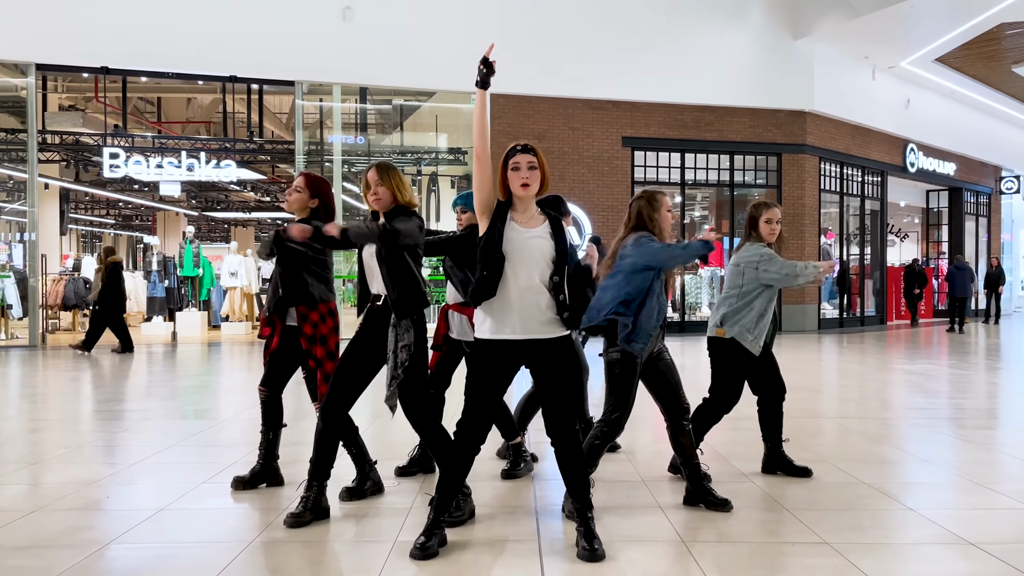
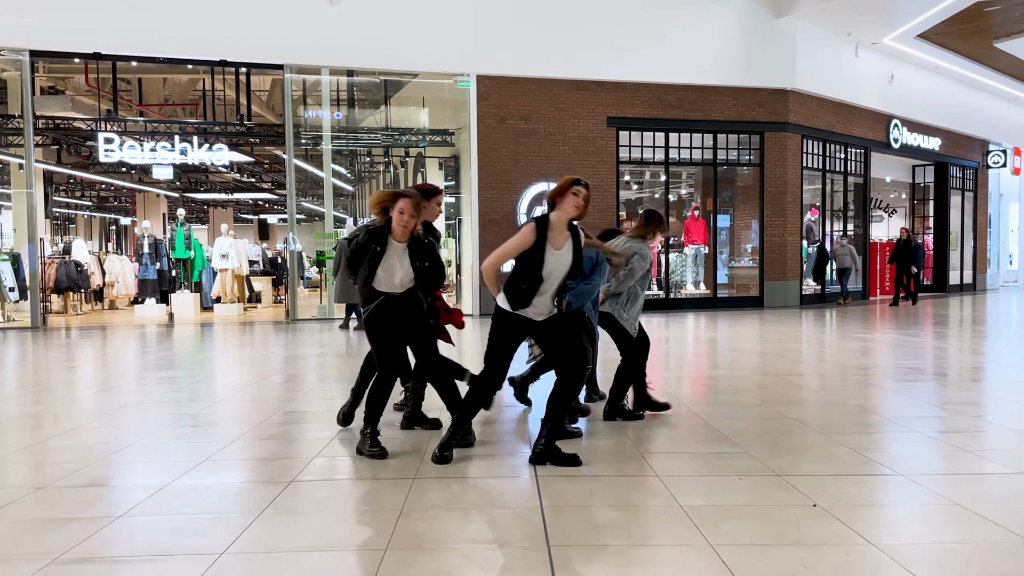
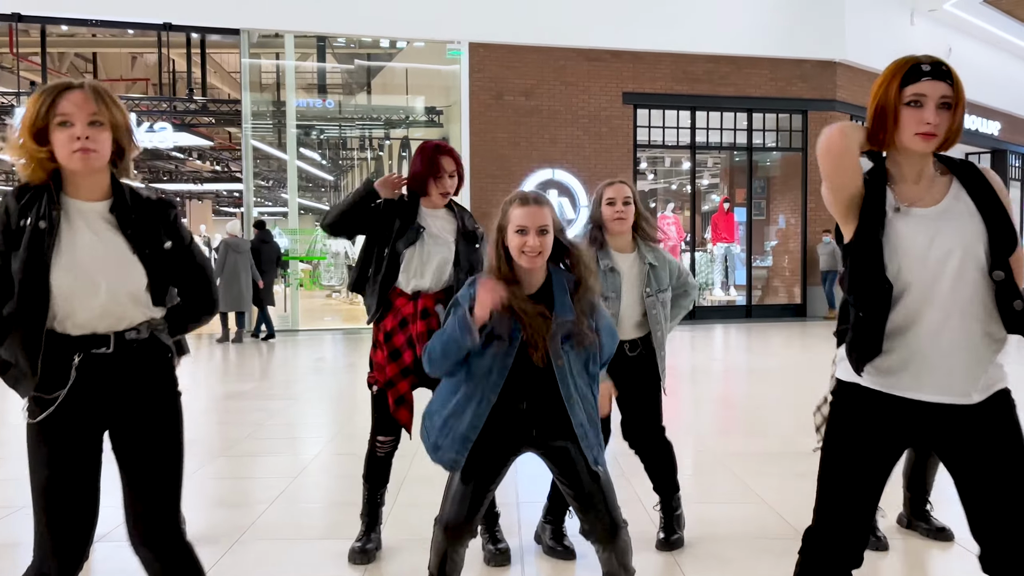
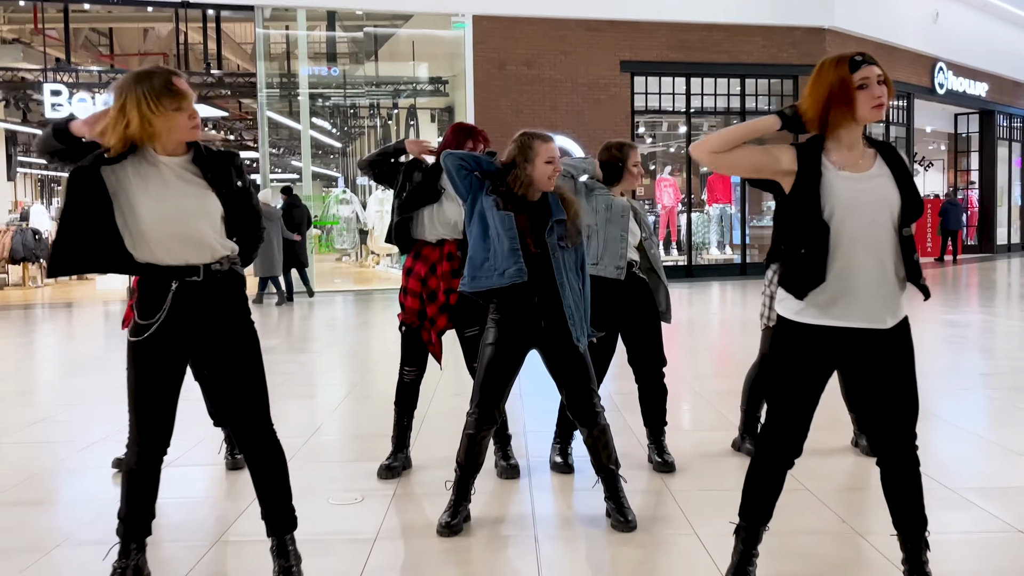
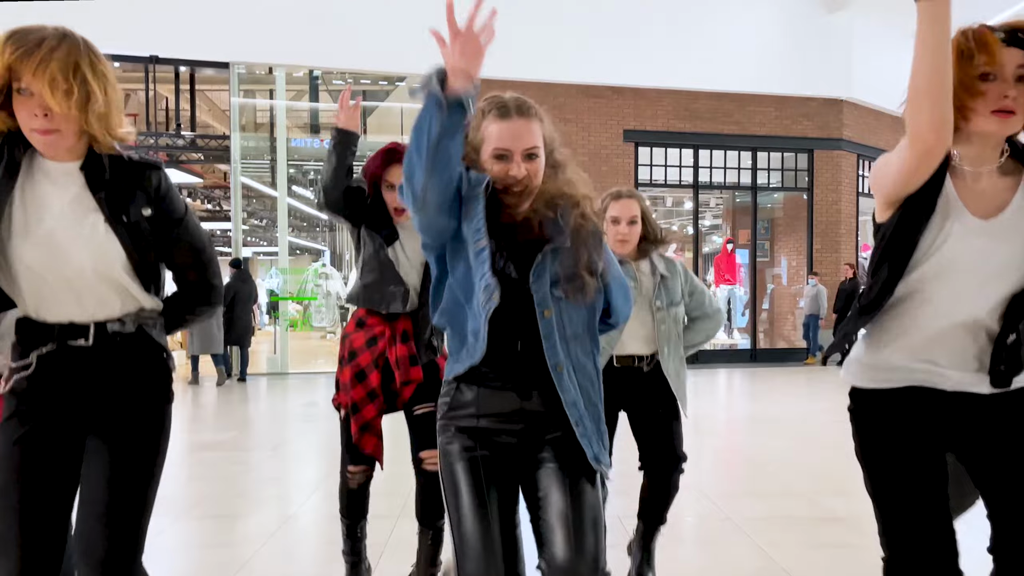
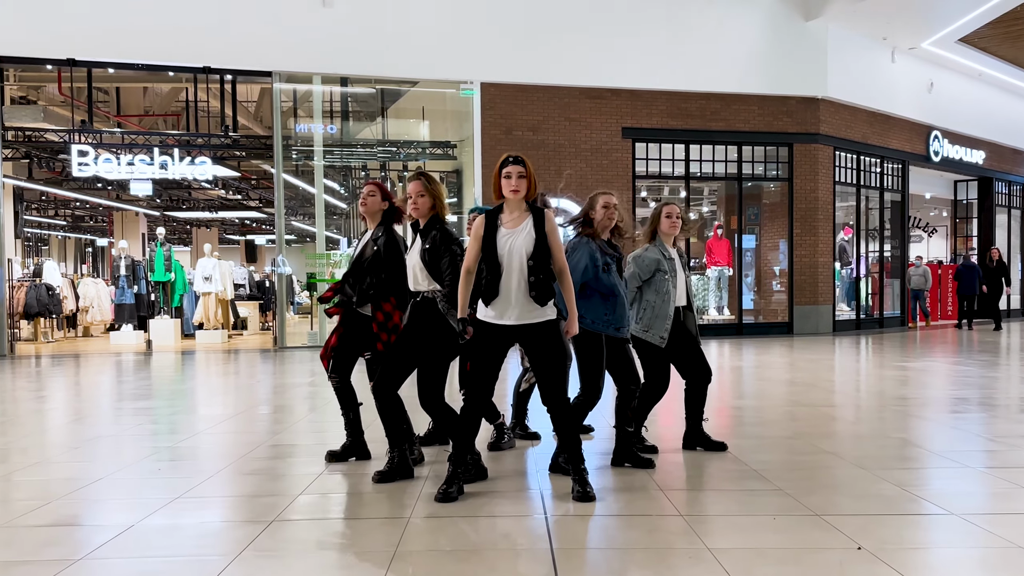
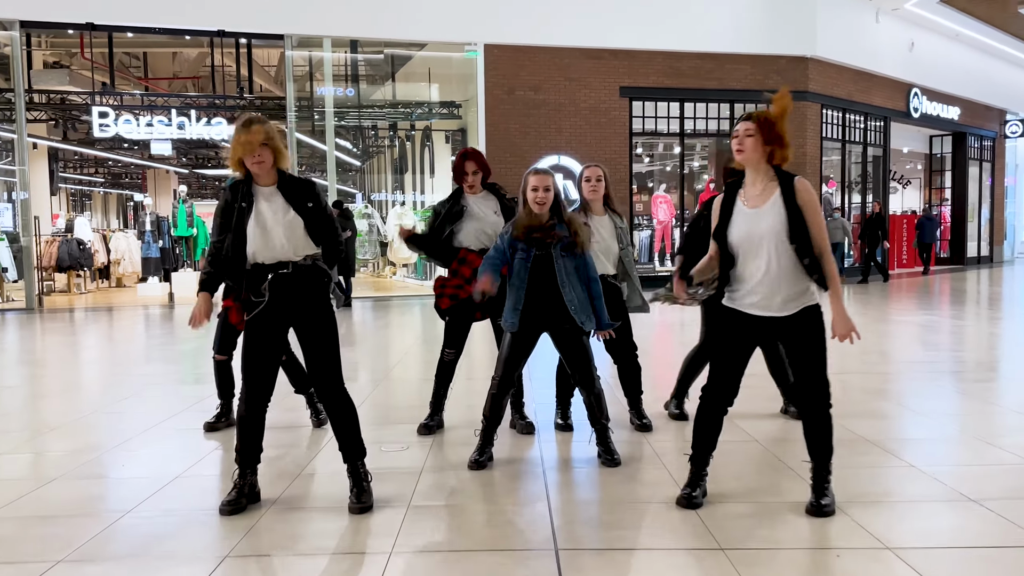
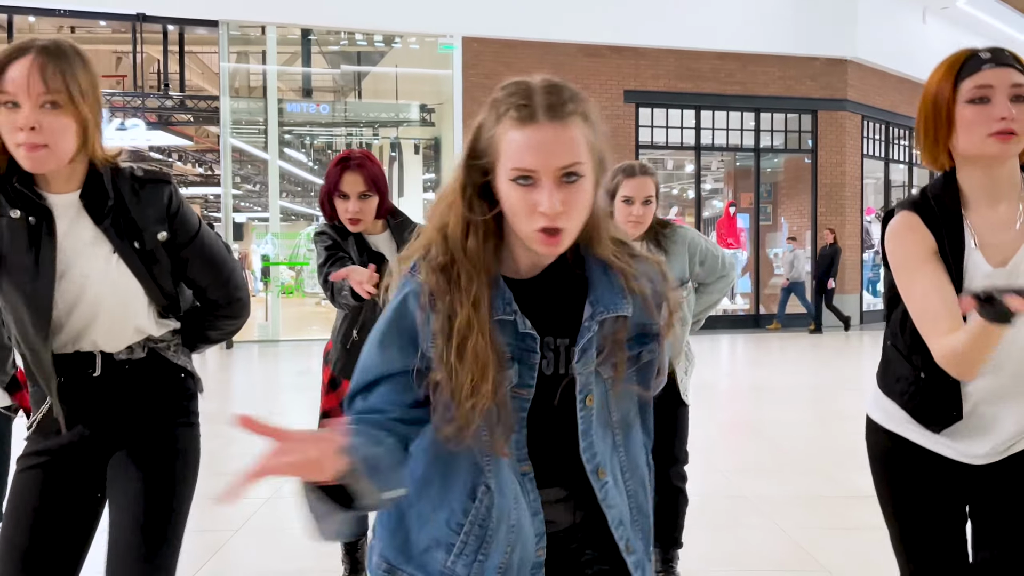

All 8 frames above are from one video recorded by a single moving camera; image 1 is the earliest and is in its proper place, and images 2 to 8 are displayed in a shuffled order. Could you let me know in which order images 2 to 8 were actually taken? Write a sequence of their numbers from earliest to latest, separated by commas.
6, 2, 7, 4, 3, 5, 8
